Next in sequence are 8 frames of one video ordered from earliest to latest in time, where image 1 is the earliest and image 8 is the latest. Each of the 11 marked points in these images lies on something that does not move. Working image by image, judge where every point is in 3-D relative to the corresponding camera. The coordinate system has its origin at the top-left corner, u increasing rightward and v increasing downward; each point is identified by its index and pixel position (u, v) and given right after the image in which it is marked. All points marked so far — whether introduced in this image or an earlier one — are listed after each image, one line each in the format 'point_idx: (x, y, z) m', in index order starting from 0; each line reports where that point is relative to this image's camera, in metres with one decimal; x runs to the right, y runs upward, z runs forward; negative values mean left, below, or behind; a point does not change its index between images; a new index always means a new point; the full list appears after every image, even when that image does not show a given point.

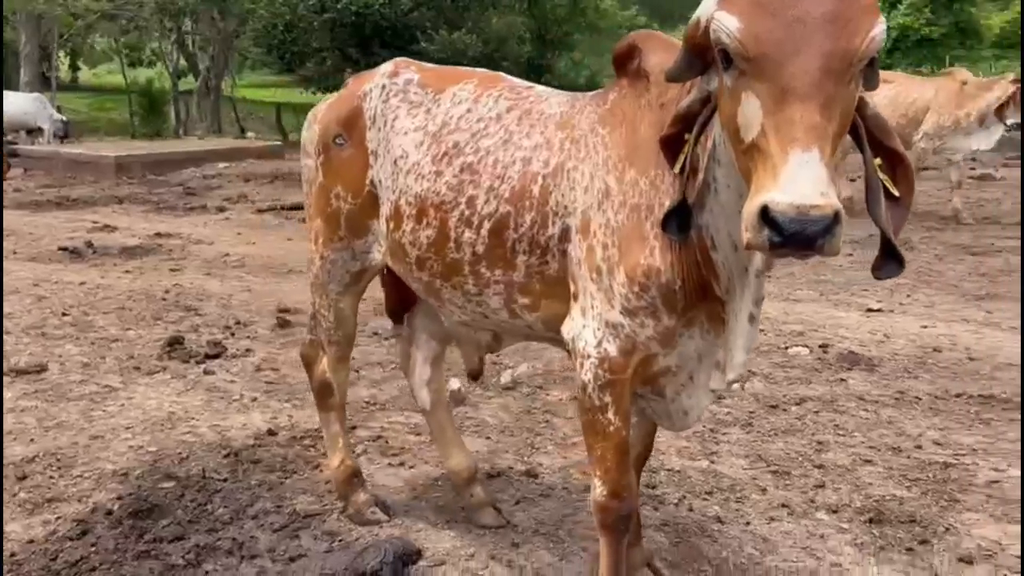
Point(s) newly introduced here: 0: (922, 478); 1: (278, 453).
0: (+2.0, -0.9, +4.2) m
1: (-1.3, -0.9, +4.7) m
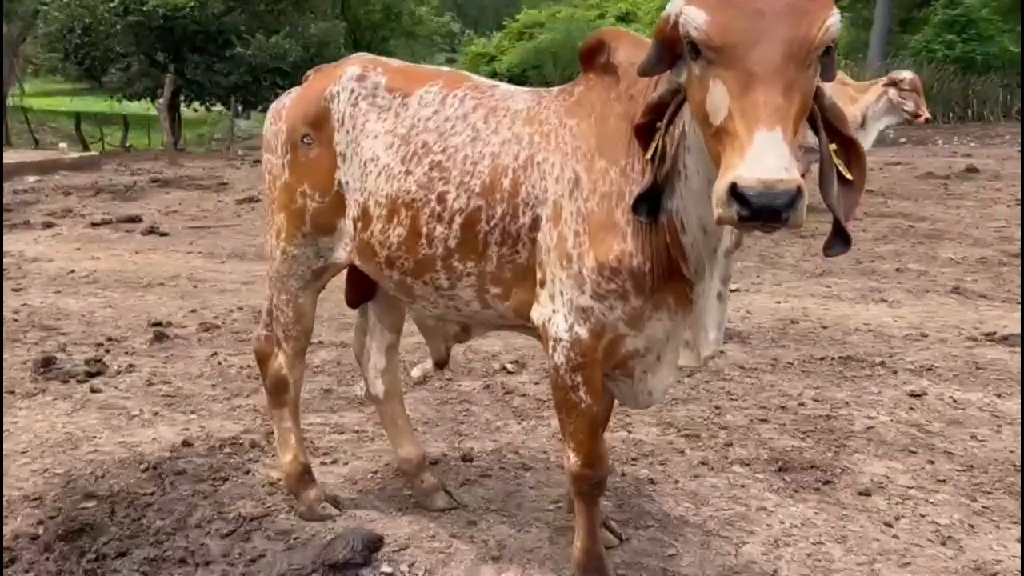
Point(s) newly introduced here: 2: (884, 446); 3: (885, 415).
0: (+1.6, -0.8, +4.8) m
1: (-1.6, -0.9, +4.6) m
2: (+1.9, -0.8, +4.6) m
3: (+2.1, -0.7, +5.0) m
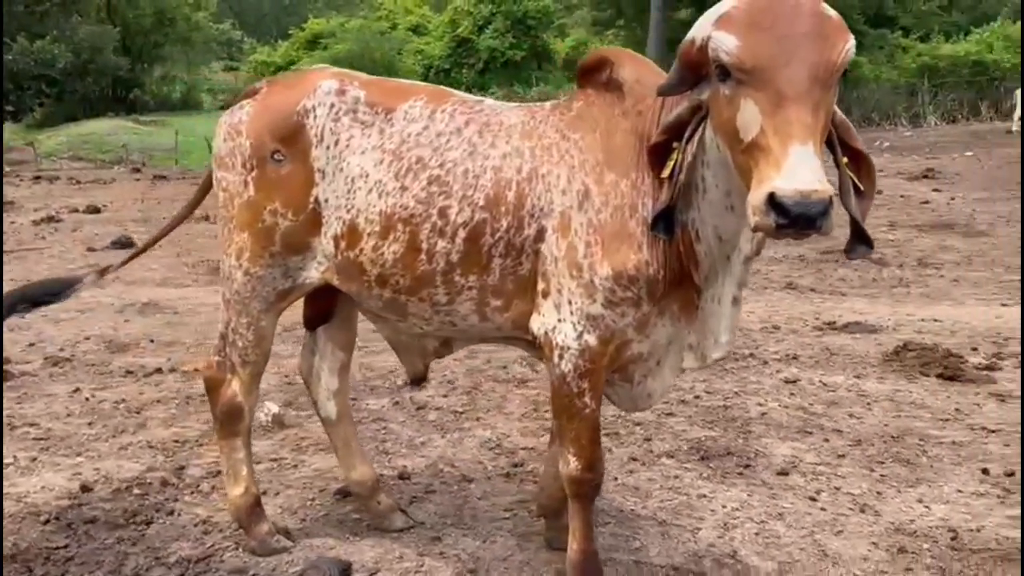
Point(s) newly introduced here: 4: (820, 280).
0: (+1.2, -0.8, +5.1) m
1: (-1.9, -1.1, +4.2) m
2: (+1.6, -0.8, +5.0) m
3: (+1.6, -0.7, +5.4) m
4: (+3.0, +0.1, +8.6) m
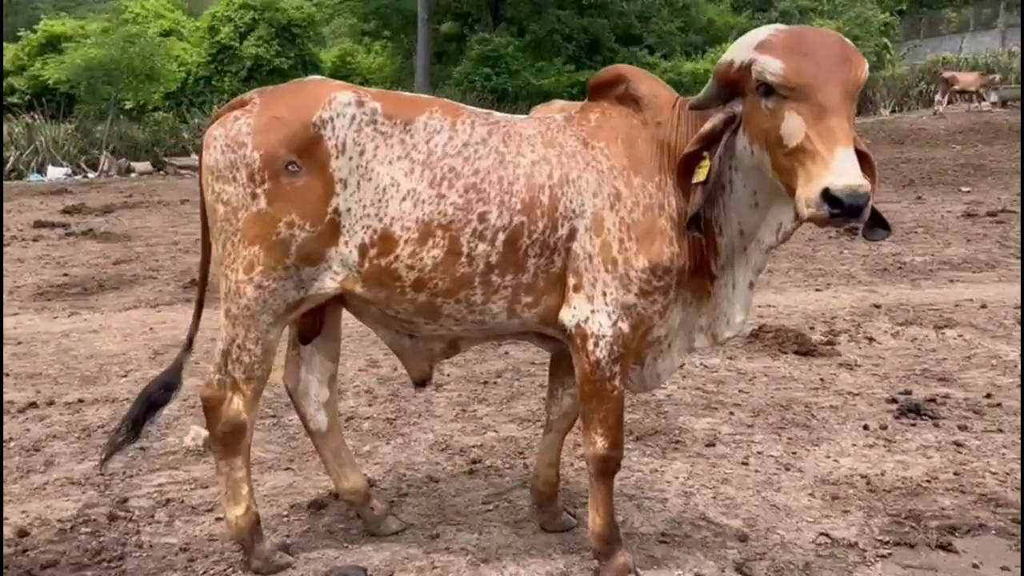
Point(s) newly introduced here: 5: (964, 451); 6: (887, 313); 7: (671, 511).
0: (+0.8, -0.7, +5.6) m
1: (-2.0, -1.2, +3.9) m
2: (+1.1, -0.8, +5.6) m
3: (+1.1, -0.7, +6.0) m
4: (+1.6, +0.1, +9.4) m
5: (+2.5, -0.9, +4.9) m
6: (+3.4, -0.2, +7.8) m
7: (+0.8, -1.1, +4.2) m
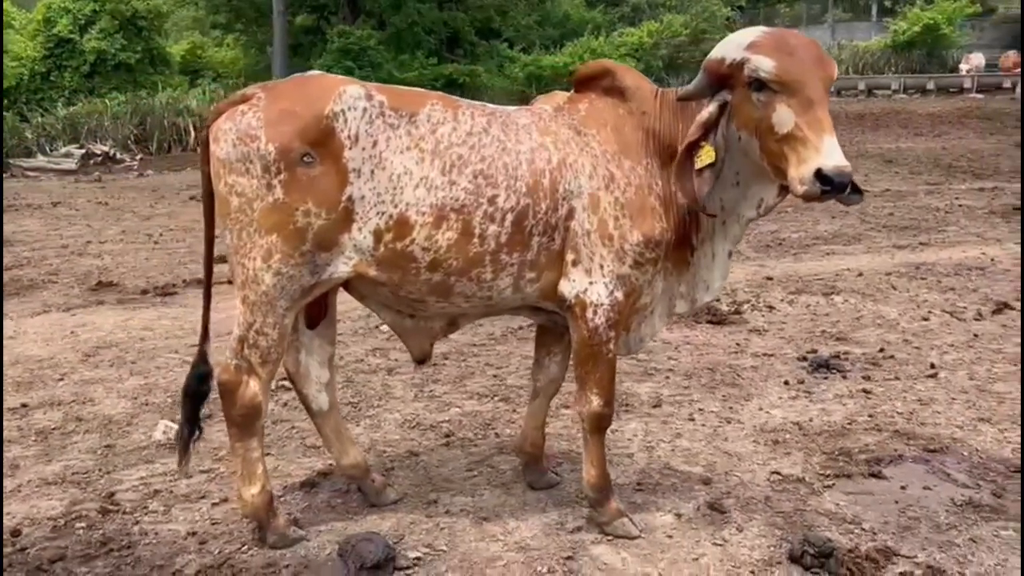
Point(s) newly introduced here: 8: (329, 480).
0: (+0.5, -0.6, +6.0) m
1: (-2.0, -1.2, +3.9) m
2: (+0.8, -0.6, +6.1) m
3: (+0.7, -0.5, +6.5) m
4: (+0.6, +0.3, +9.9) m
5: (+2.3, -0.7, +5.6) m
6: (+2.6, 0.0, +8.6) m
7: (+0.7, -0.9, +4.6) m
8: (-0.9, -1.0, +4.5) m
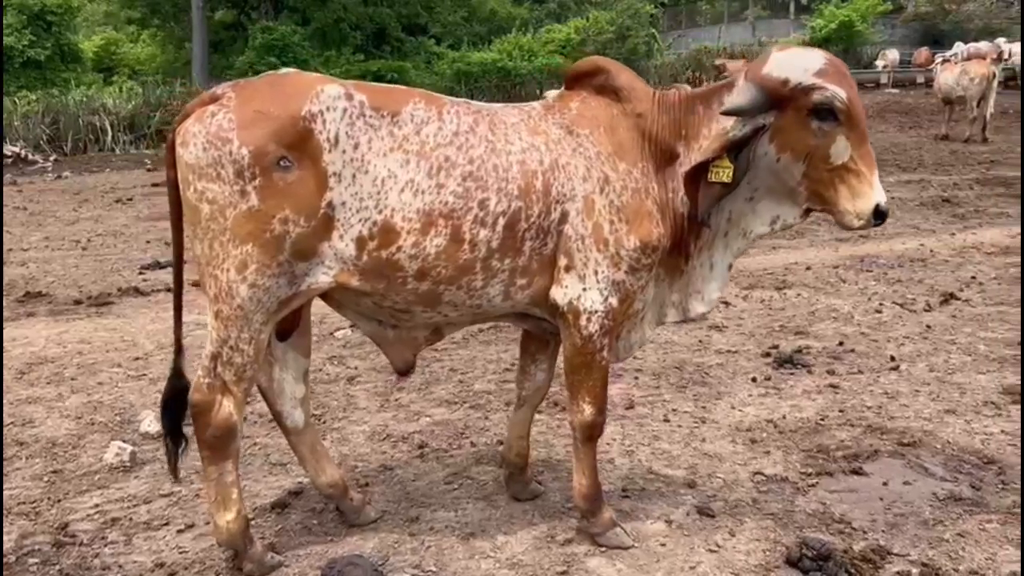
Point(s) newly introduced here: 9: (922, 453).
0: (+0.2, -0.6, +5.9) m
1: (-2.0, -1.2, +3.6) m
2: (+0.6, -0.6, +6.0) m
3: (+0.4, -0.5, +6.4) m
4: (+0.1, +0.3, +9.8) m
5: (+2.1, -0.7, +5.6) m
6: (+2.2, +0.1, +8.6) m
7: (+0.6, -0.9, +4.5) m
8: (-1.0, -1.0, +4.2) m
9: (+2.2, -0.9, +4.7) m
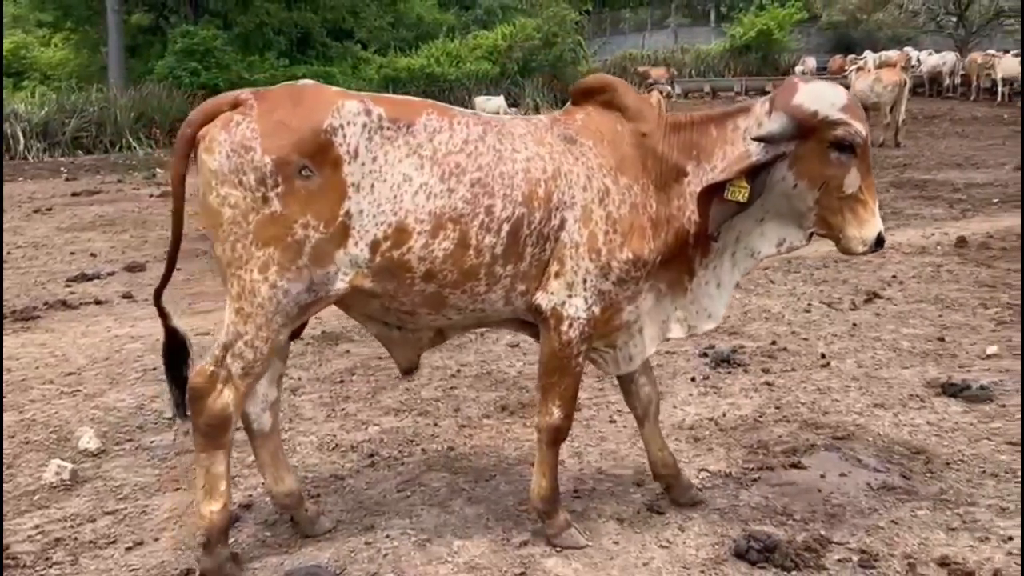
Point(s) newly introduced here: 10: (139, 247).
0: (-0.1, -0.7, +6.0) m
1: (-2.2, -1.3, +3.5) m
2: (+0.2, -0.6, +6.1) m
3: (0.0, -0.6, +6.5) m
4: (-0.6, +0.3, +9.9) m
5: (+1.8, -0.7, +5.8) m
6: (+1.6, +0.1, +8.9) m
7: (+0.3, -1.0, +4.6) m
8: (-1.2, -1.1, +4.2) m
9: (+1.9, -0.9, +4.9) m
10: (-4.5, +0.5, +10.6) m
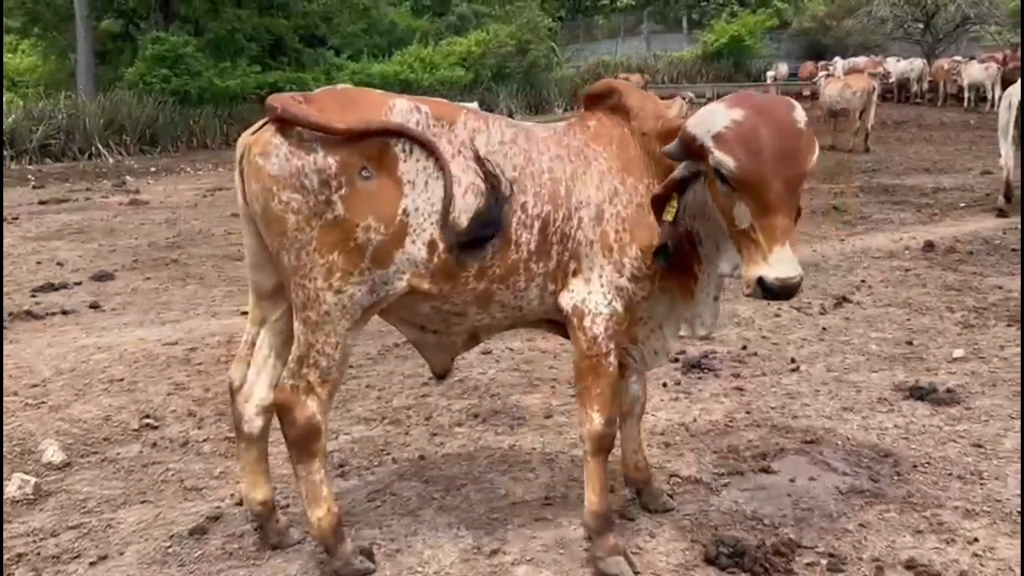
0: (-0.3, -0.7, +6.0) m
1: (-2.3, -1.3, +3.4) m
2: (0.0, -0.7, +6.1) m
3: (-0.2, -0.6, +6.4) m
4: (-0.9, +0.2, +9.8) m
5: (+1.6, -0.7, +5.9) m
6: (+1.3, 0.0, +8.9) m
7: (+0.2, -1.0, +4.6) m
8: (-1.4, -1.1, +4.2) m
9: (+1.8, -0.9, +5.0) m
10: (-4.9, +0.4, +10.5) m
